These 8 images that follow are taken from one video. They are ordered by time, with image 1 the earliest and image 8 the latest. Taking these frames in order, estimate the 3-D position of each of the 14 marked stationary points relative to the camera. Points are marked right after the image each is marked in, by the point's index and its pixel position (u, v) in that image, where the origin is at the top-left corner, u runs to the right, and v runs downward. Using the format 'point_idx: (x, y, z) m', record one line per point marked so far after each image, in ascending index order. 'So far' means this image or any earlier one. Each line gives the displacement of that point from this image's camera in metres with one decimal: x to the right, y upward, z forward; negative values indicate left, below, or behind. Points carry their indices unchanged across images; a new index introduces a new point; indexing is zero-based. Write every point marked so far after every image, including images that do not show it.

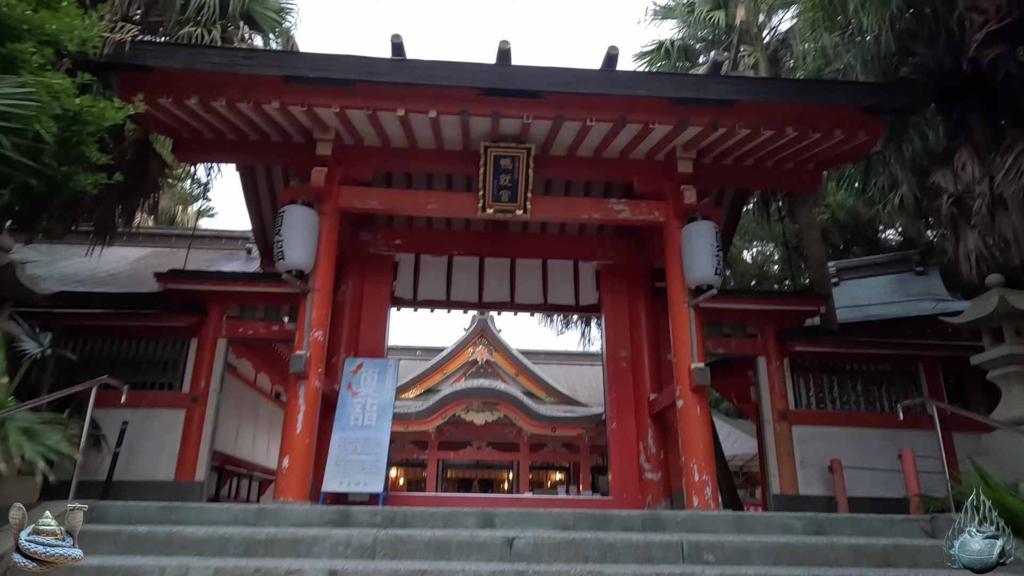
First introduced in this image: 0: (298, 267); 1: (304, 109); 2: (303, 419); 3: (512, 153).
0: (-1.6, +0.2, +5.0) m
1: (-1.5, +1.3, +4.8) m
2: (-1.5, -1.0, +4.9) m
3: (0.0, +1.1, +5.4) m
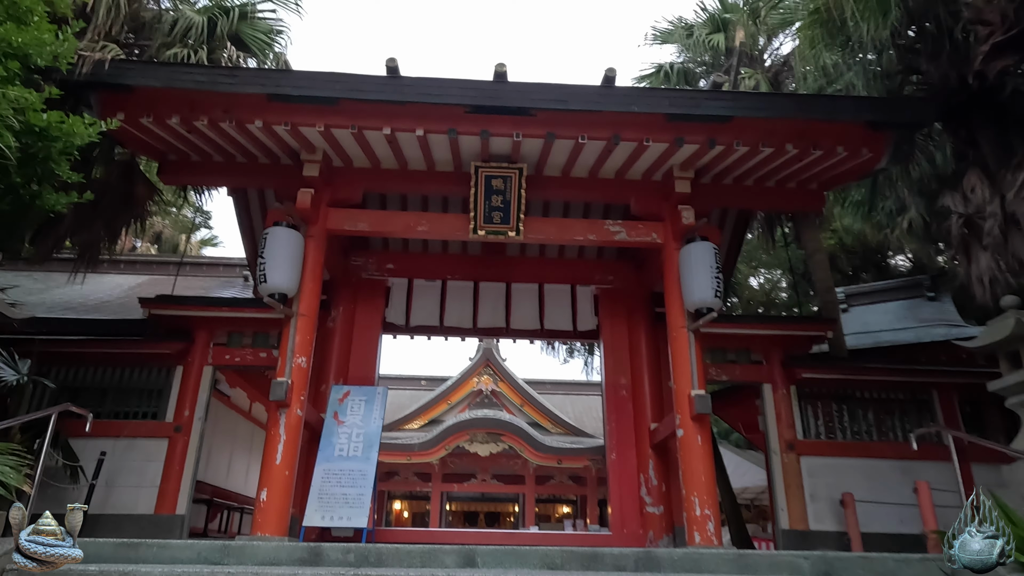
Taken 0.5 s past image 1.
0: (-1.7, 0.0, +4.8) m
1: (-1.6, +1.1, +4.7) m
2: (-1.6, -1.1, +4.6) m
3: (-0.1, +0.9, +5.2) m
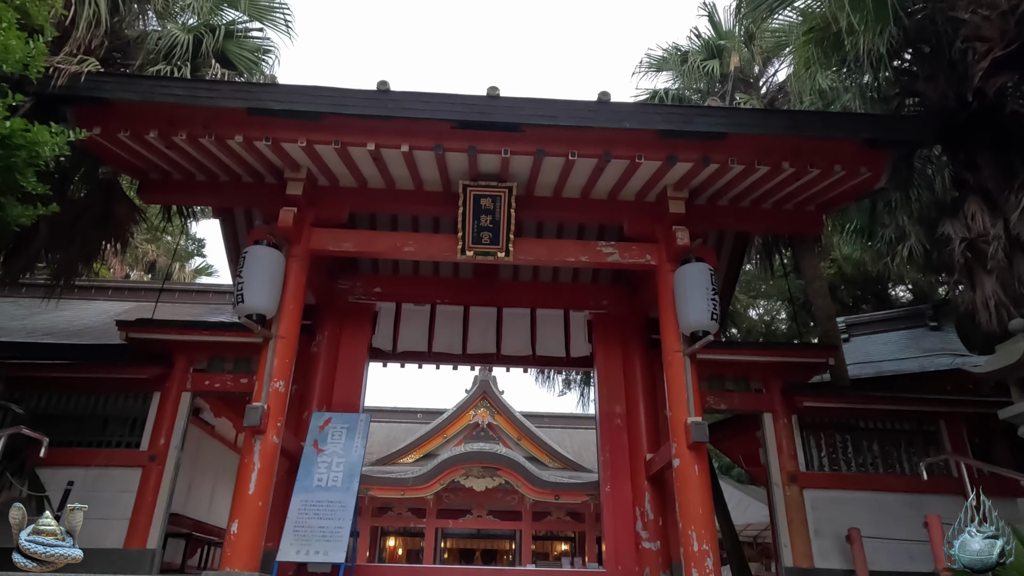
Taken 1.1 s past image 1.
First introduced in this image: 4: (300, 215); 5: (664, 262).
0: (-1.8, -0.2, +4.6) m
1: (-1.7, +1.0, +4.5) m
2: (-1.7, -1.3, +4.4) m
3: (-0.1, +0.7, +5.1) m
4: (-1.7, +0.6, +5.2) m
5: (+1.2, +0.2, +5.3) m
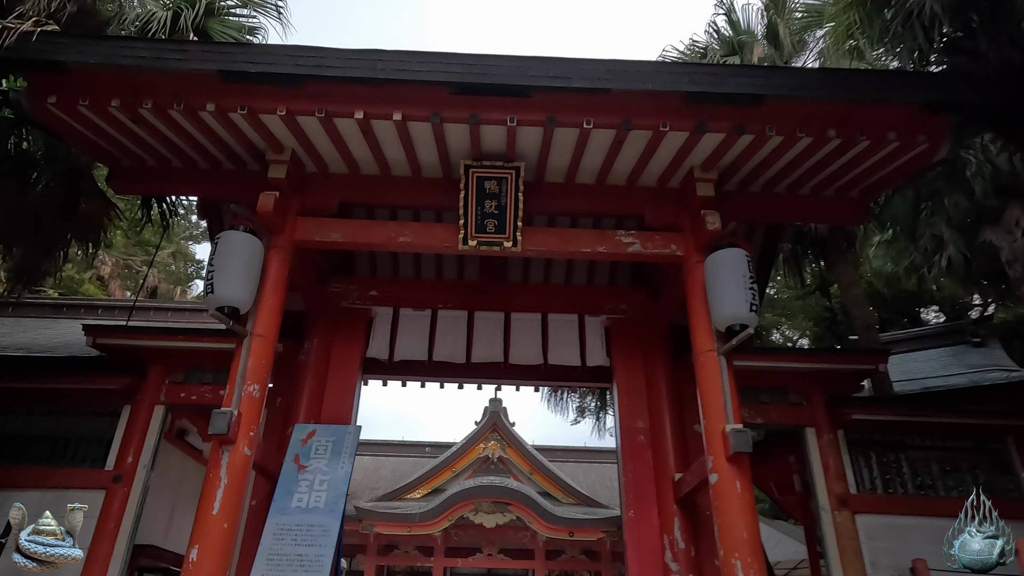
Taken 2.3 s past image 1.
0: (-1.7, -0.1, +4.1) m
1: (-1.6, +1.1, +4.0) m
2: (-1.6, -1.2, +3.8) m
3: (-0.1, +0.8, +4.5) m
4: (-1.6, +0.6, +4.7) m
5: (+1.3, +0.3, +4.7) m
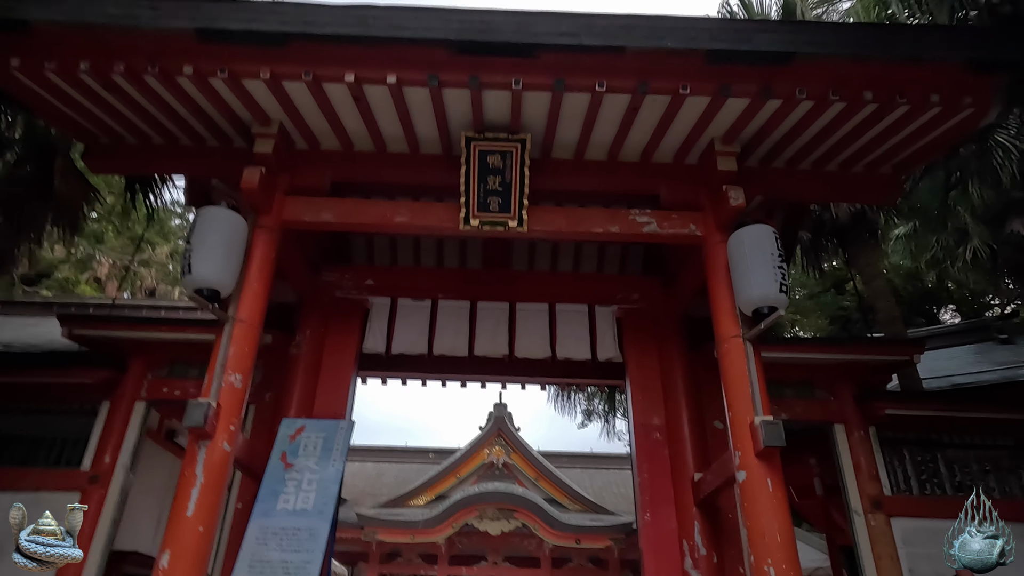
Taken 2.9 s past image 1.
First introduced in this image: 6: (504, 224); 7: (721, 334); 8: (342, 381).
0: (-1.7, 0.0, +3.7) m
1: (-1.6, +1.2, +3.7) m
2: (-1.6, -1.1, +3.4) m
3: (-0.1, +0.9, +4.2) m
4: (-1.6, +0.7, +4.3) m
5: (+1.3, +0.4, +4.3) m
6: (-0.1, +0.4, +4.2) m
7: (+1.3, -0.3, +4.0) m
8: (-1.3, -0.7, +5.0) m
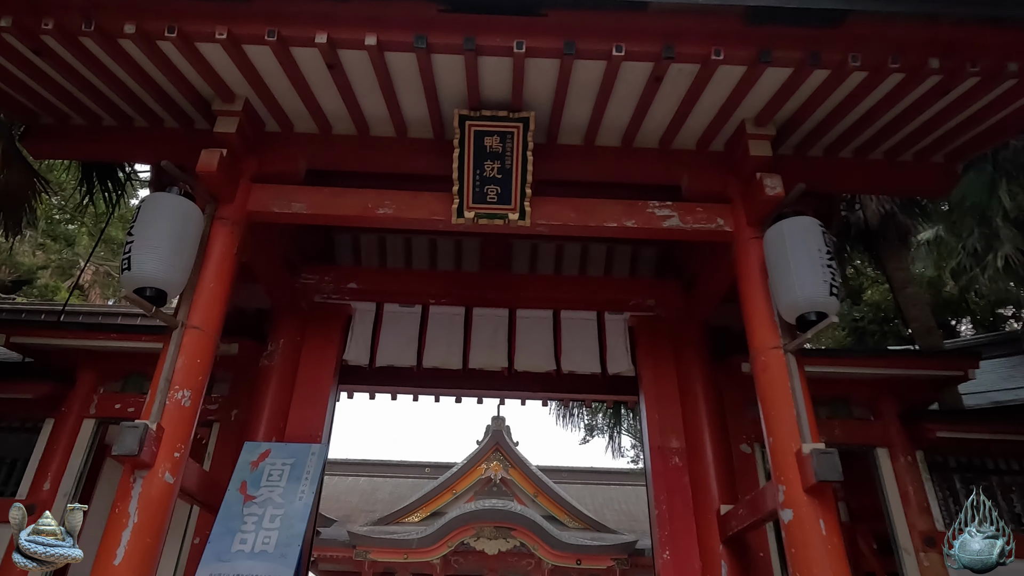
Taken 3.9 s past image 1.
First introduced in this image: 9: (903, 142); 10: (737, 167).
0: (-1.7, 0.0, +3.1) m
1: (-1.6, +1.2, +3.1) m
2: (-1.6, -1.1, +2.8) m
3: (-0.1, +0.9, +3.6) m
4: (-1.6, +0.7, +3.8) m
5: (+1.3, +0.3, +3.8) m
6: (-0.1, +0.4, +3.7) m
7: (+1.3, -0.3, +3.4) m
8: (-1.3, -0.7, +4.4) m
9: (+2.3, +0.8, +3.8) m
10: (+1.3, +0.7, +3.8) m
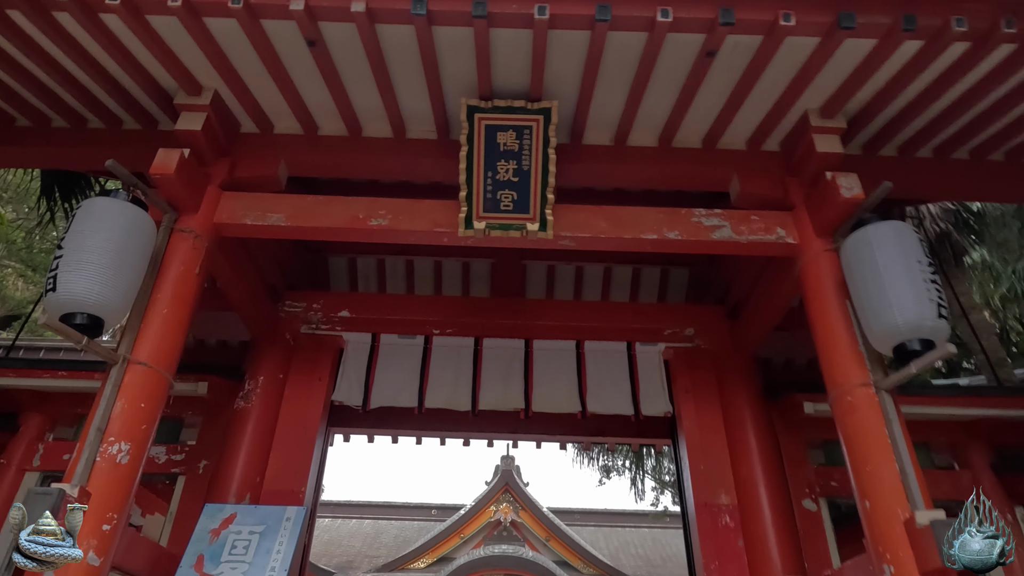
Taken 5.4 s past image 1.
0: (-1.6, -0.1, +2.5) m
1: (-1.5, +1.1, +2.6) m
2: (-1.5, -1.1, +2.1) m
3: (0.0, +0.8, +3.0) m
4: (-1.5, +0.6, +3.2) m
5: (+1.4, +0.2, +3.1) m
6: (0.0, +0.3, +3.1) m
7: (+1.3, -0.4, +2.7) m
8: (-1.2, -0.9, +3.8) m
9: (+2.3, +0.7, +3.2) m
10: (+1.4, +0.6, +3.2) m
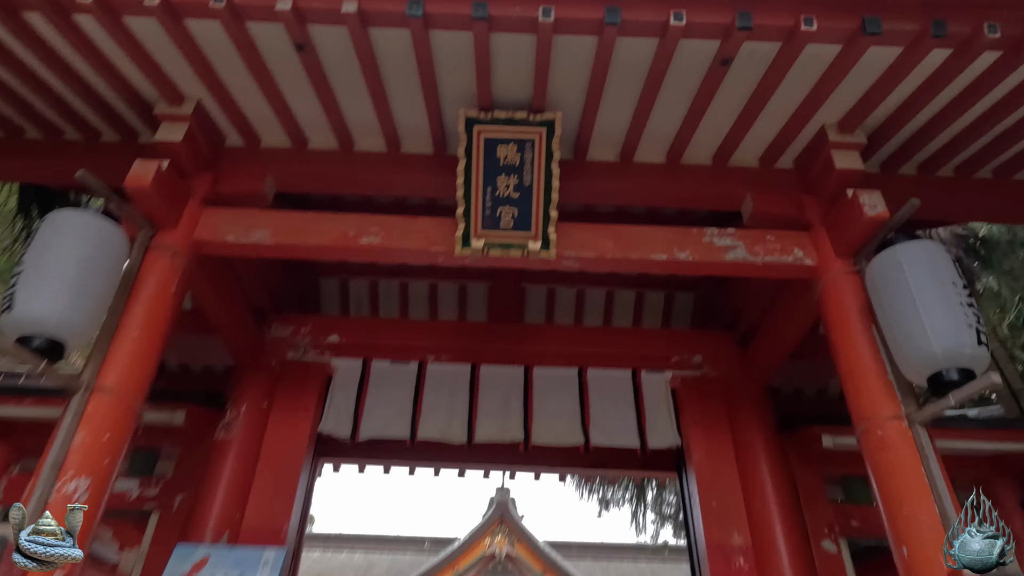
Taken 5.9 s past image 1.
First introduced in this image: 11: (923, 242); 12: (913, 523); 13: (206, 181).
0: (-1.6, -0.1, +2.3) m
1: (-1.5, +1.0, +2.4) m
2: (-1.5, -1.2, +1.9) m
3: (0.0, +0.7, +2.8) m
4: (-1.5, +0.5, +3.0) m
5: (+1.4, +0.1, +2.9) m
6: (0.0, +0.2, +2.9) m
7: (+1.3, -0.5, +2.5) m
8: (-1.2, -1.0, +3.5) m
9: (+2.3, +0.6, +3.1) m
10: (+1.4, +0.5, +3.0) m
11: (+1.6, +0.2, +2.6) m
12: (+1.3, -0.8, +2.3) m
13: (-1.4, +0.5, +3.1) m
